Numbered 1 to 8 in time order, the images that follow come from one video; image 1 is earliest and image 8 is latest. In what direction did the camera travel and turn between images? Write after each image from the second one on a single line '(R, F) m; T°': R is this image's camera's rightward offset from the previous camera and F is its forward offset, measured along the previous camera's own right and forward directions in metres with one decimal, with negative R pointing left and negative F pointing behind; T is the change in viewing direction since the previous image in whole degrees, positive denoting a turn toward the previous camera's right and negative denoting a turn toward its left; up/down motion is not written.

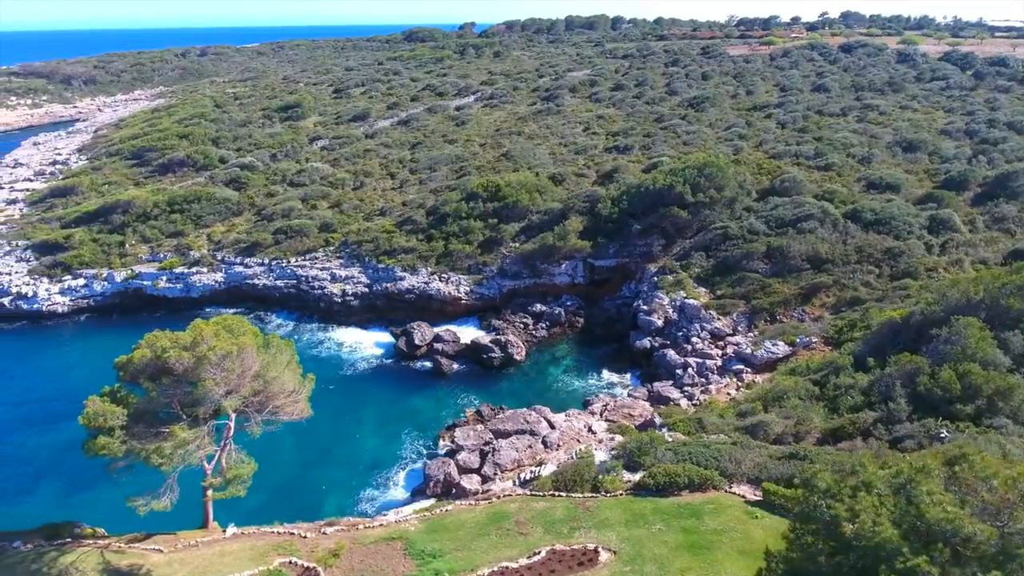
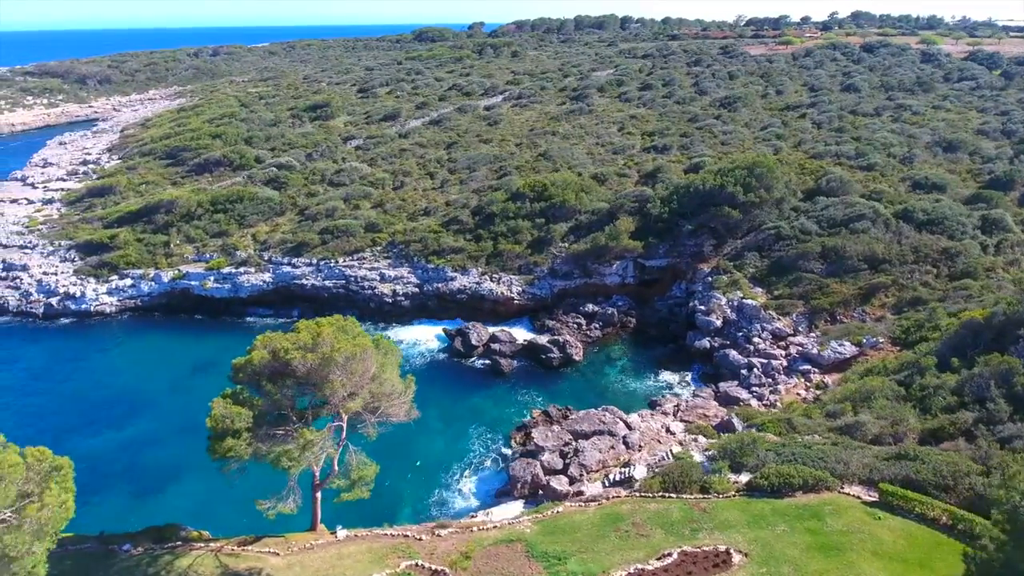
(-3.2, +0.1) m; 0°
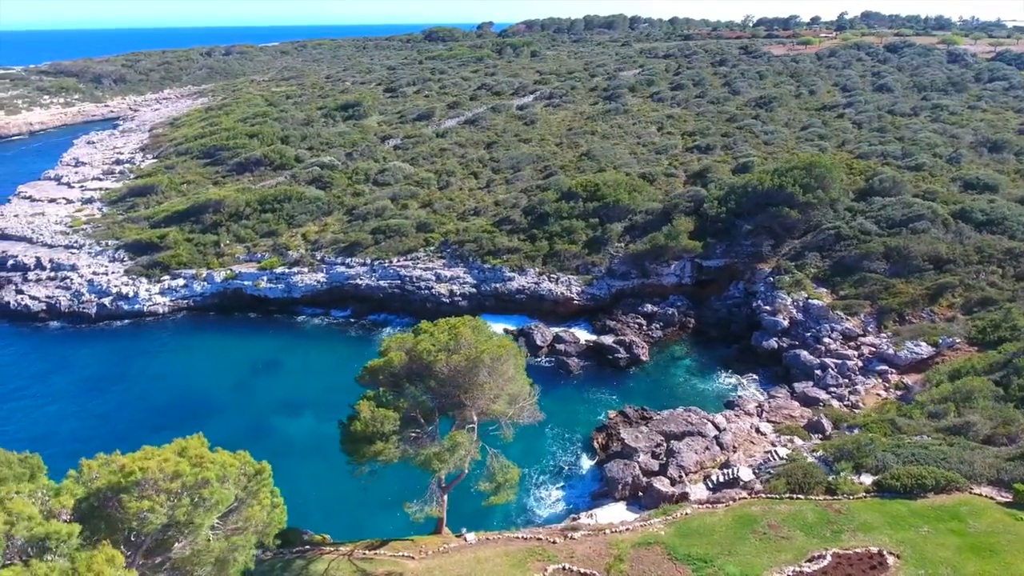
(-3.8, +0.2) m; 0°
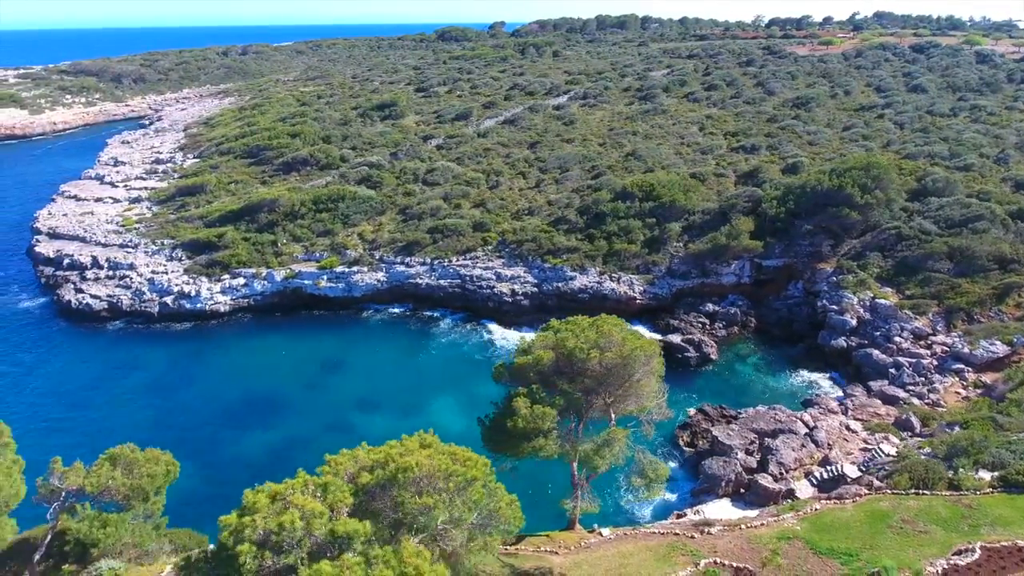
(-3.9, -0.3) m; 0°
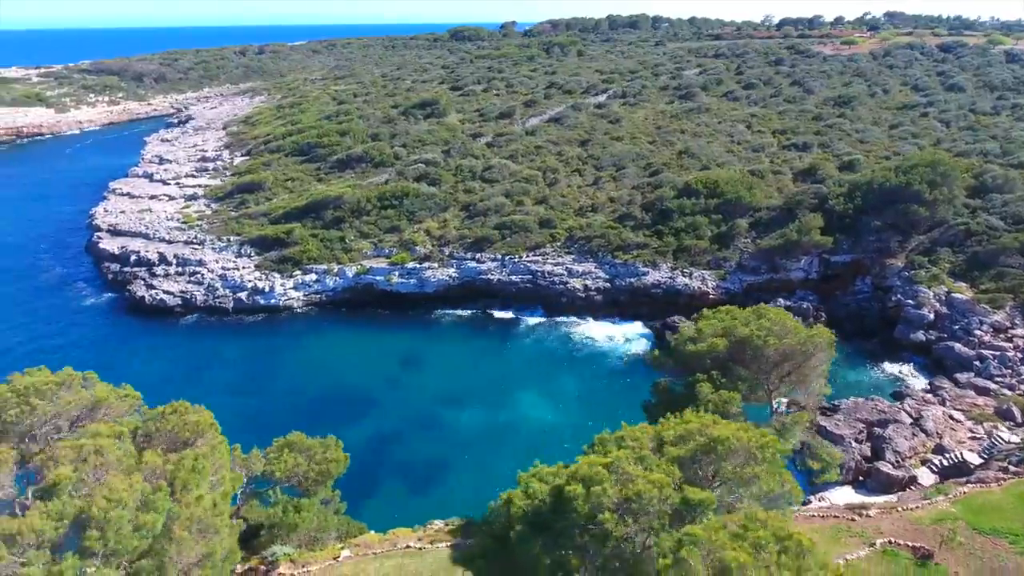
(-4.8, -0.5) m; 0°
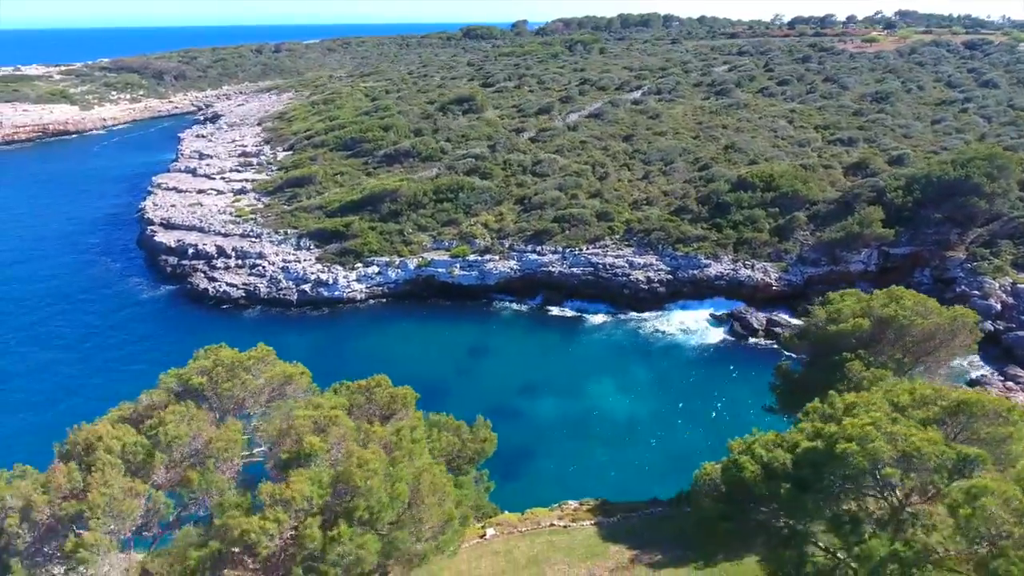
(-4.1, -0.3) m; 0°
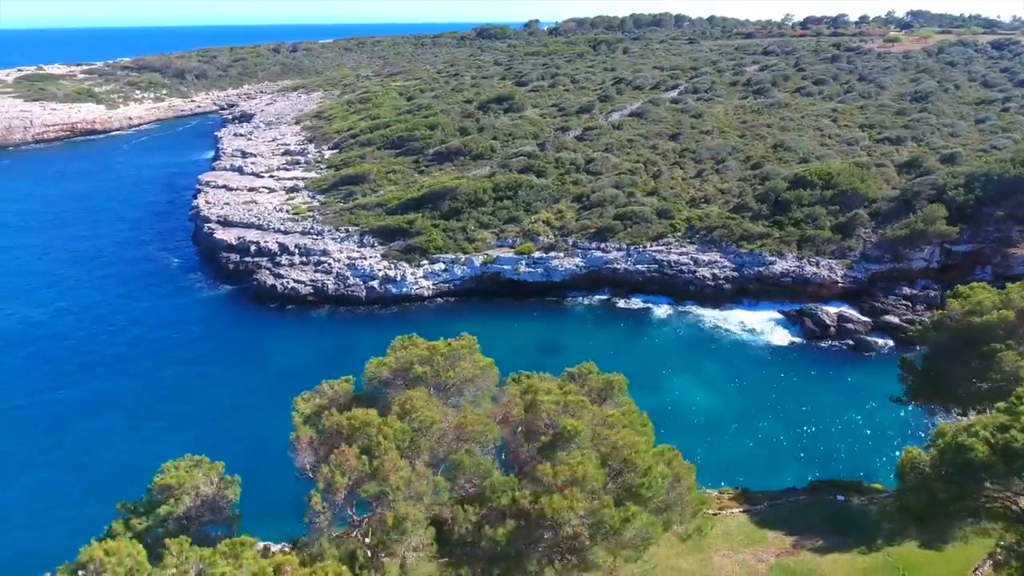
(-4.4, -0.4) m; 0°
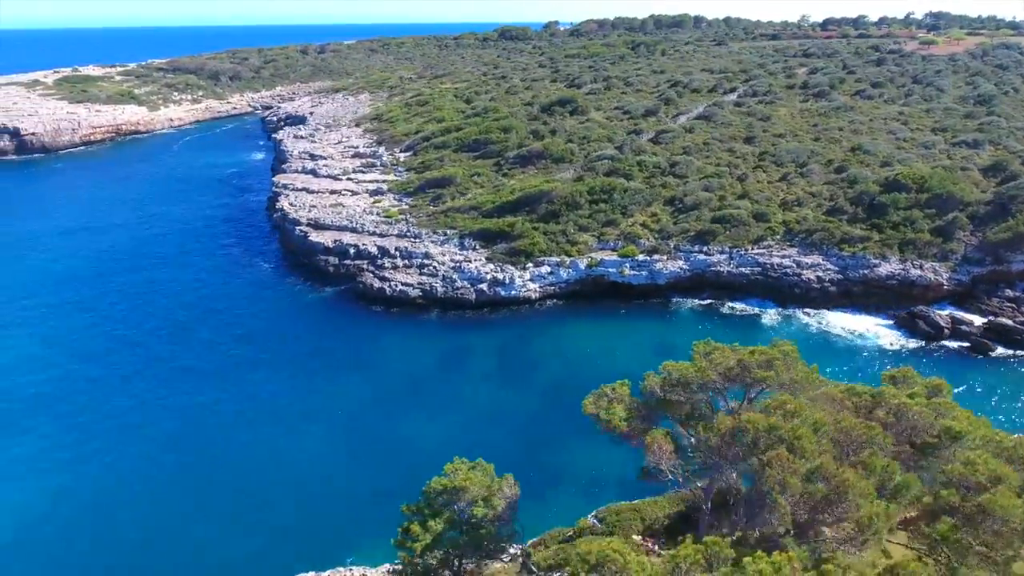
(-7.3, -0.5) m; 0°
